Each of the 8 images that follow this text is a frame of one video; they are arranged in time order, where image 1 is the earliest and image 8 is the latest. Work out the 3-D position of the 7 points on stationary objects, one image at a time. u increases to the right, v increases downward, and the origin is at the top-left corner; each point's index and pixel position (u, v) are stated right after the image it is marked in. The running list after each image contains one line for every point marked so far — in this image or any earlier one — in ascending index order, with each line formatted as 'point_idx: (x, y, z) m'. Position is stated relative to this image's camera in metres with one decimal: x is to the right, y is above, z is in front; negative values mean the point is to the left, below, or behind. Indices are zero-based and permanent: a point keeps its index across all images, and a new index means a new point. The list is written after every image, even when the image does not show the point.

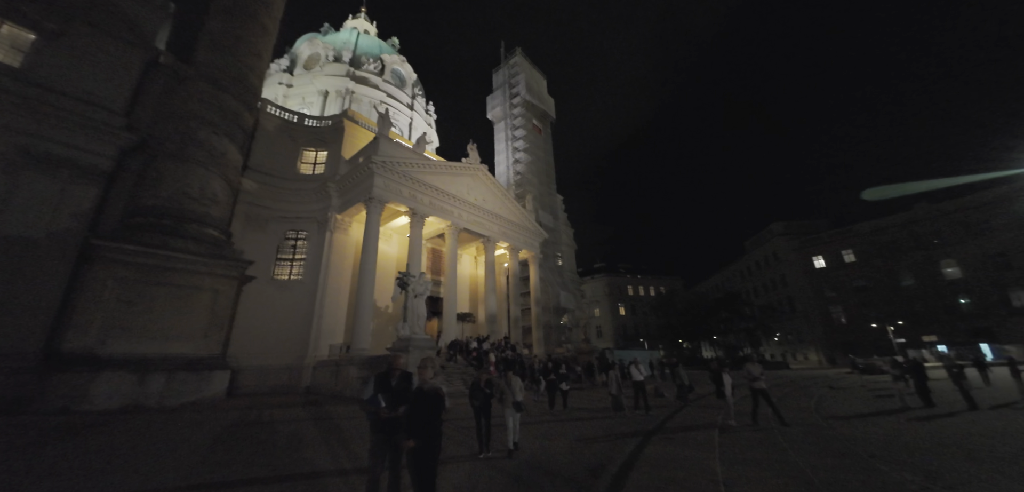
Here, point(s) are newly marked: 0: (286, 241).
0: (-11.8, +0.2, +18.3) m
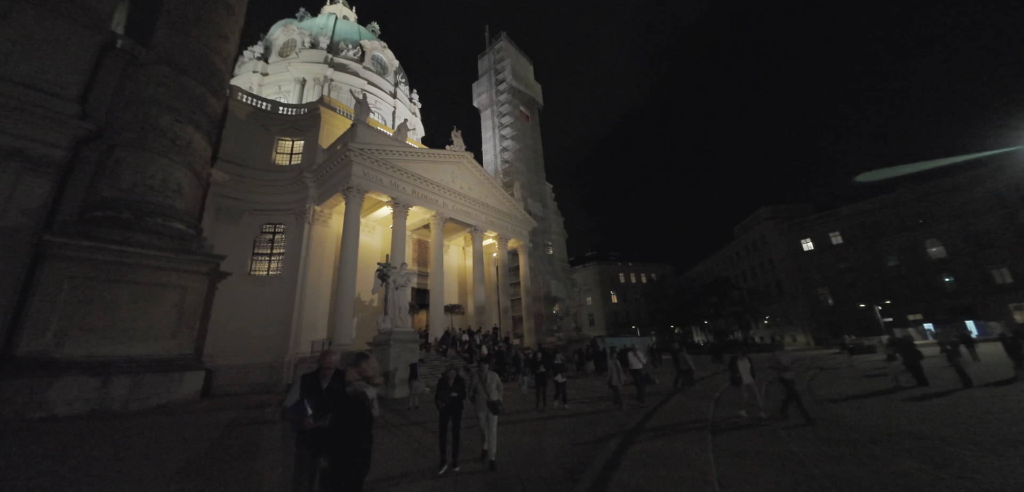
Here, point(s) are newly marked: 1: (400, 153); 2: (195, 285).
0: (-12.5, +0.6, +17.5) m
1: (-5.8, +4.8, +17.9) m
2: (-12.0, -1.5, +13.1) m
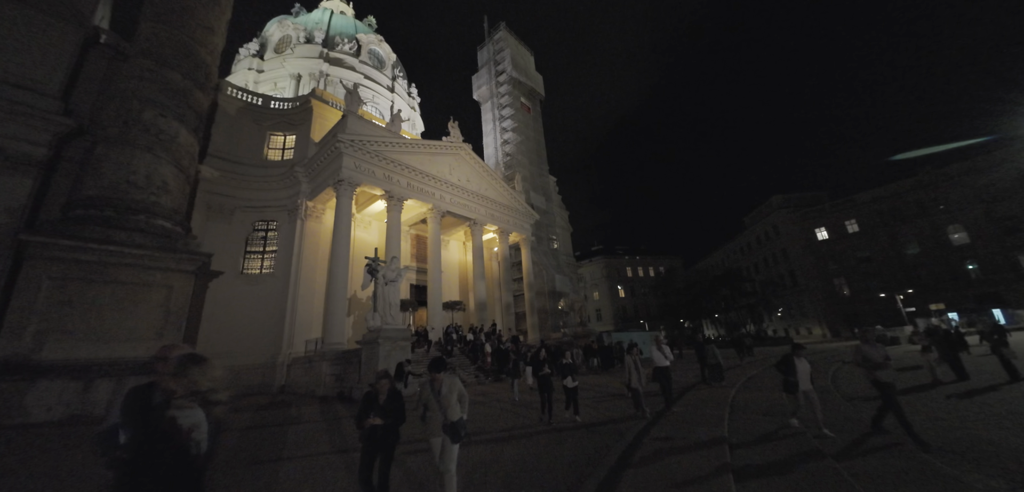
0: (-12.6, +0.7, +17.0) m
1: (-5.9, +5.0, +17.3) m
2: (-12.1, -1.4, +12.7) m
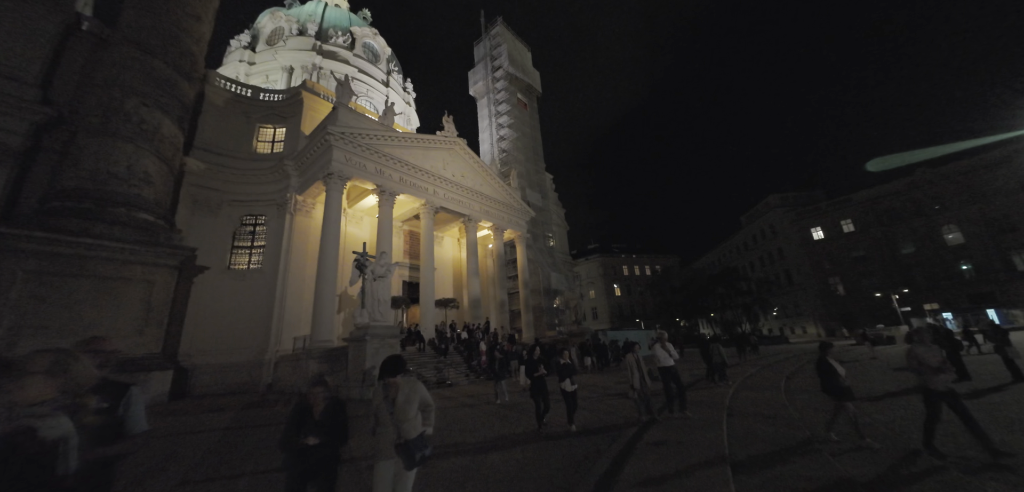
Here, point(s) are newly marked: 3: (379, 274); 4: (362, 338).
0: (-12.8, +0.9, +16.6) m
1: (-6.1, +5.2, +16.9) m
2: (-12.3, -1.2, +12.3) m
3: (-4.2, -0.9, +10.9) m
4: (-4.4, -2.7, +10.1) m
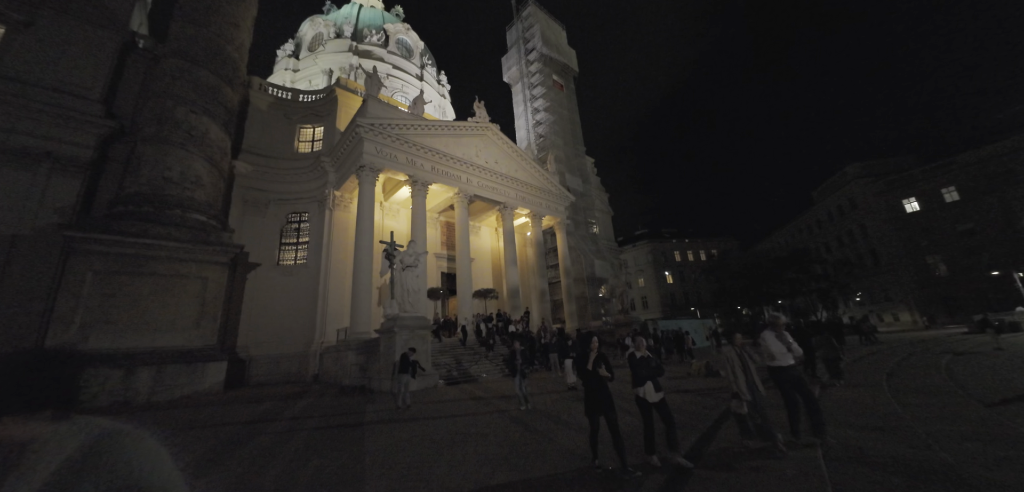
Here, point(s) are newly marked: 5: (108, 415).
0: (-11.1, +1.1, +17.3) m
1: (-4.6, +5.7, +16.6) m
2: (-11.1, -1.1, +13.0) m
3: (-3.2, -0.5, +10.6) m
4: (-3.4, -2.4, +9.8) m
5: (-10.7, -4.5, +9.2) m
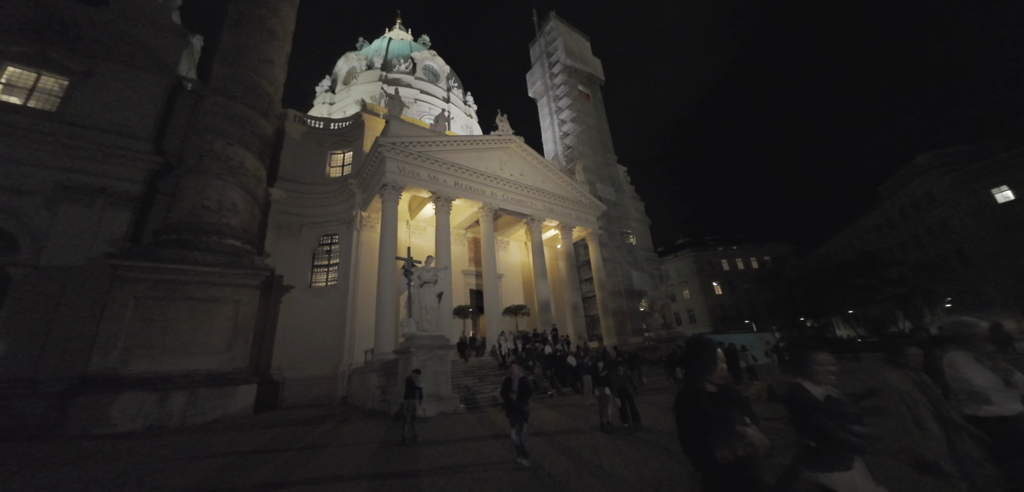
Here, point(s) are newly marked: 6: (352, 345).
0: (-9.7, 0.0, +17.7) m
1: (-3.5, +4.9, +16.6) m
2: (-10.1, -2.0, +13.3) m
3: (-2.5, -1.0, +10.1) m
4: (-2.7, -2.8, +9.2) m
5: (-10.0, -5.2, +9.3) m
6: (-6.8, -4.3, +14.9) m
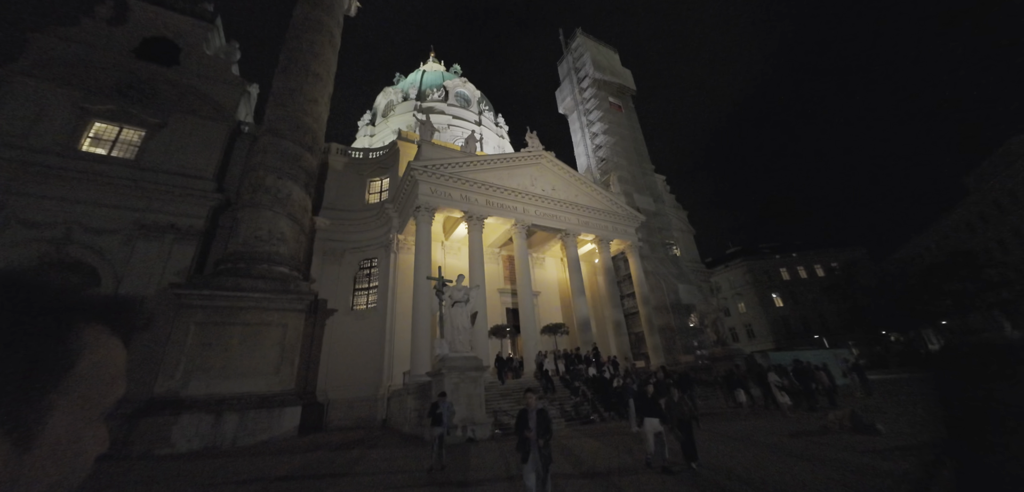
0: (-7.9, -1.3, +18.3) m
1: (-2.1, +3.9, +16.8) m
2: (-8.7, -3.0, +13.9) m
3: (-1.6, -1.5, +9.9) m
4: (-1.8, -3.3, +9.0) m
5: (-8.9, -6.0, +9.8) m
6: (-5.2, -5.2, +15.0) m
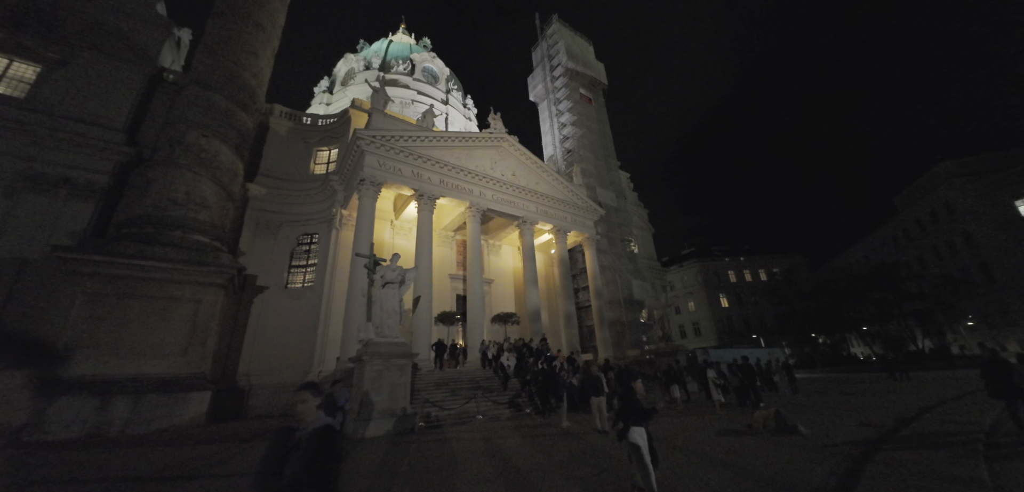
0: (-10.3, 0.0, +16.8) m
1: (-4.0, +4.8, +15.8) m
2: (-10.7, -1.9, +12.4) m
3: (-3.2, -0.9, +9.1) m
4: (-3.5, -2.6, +8.2) m
5: (-10.7, -4.9, +8.4) m
6: (-7.5, -4.2, +13.9) m
